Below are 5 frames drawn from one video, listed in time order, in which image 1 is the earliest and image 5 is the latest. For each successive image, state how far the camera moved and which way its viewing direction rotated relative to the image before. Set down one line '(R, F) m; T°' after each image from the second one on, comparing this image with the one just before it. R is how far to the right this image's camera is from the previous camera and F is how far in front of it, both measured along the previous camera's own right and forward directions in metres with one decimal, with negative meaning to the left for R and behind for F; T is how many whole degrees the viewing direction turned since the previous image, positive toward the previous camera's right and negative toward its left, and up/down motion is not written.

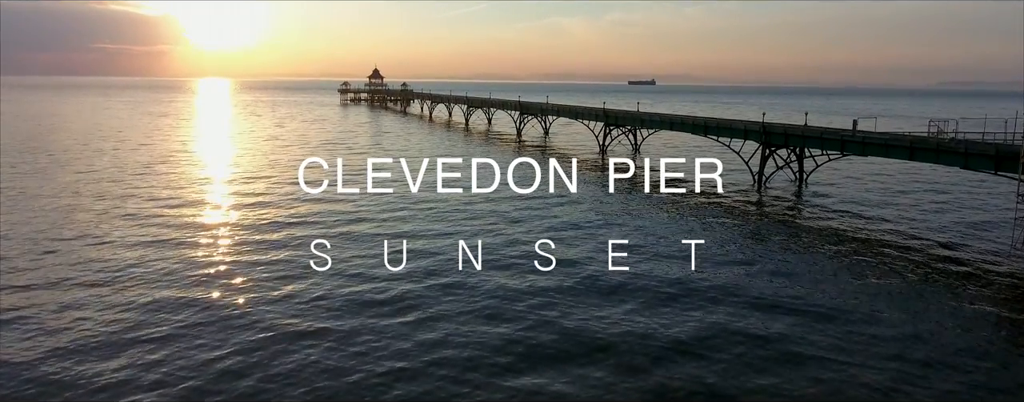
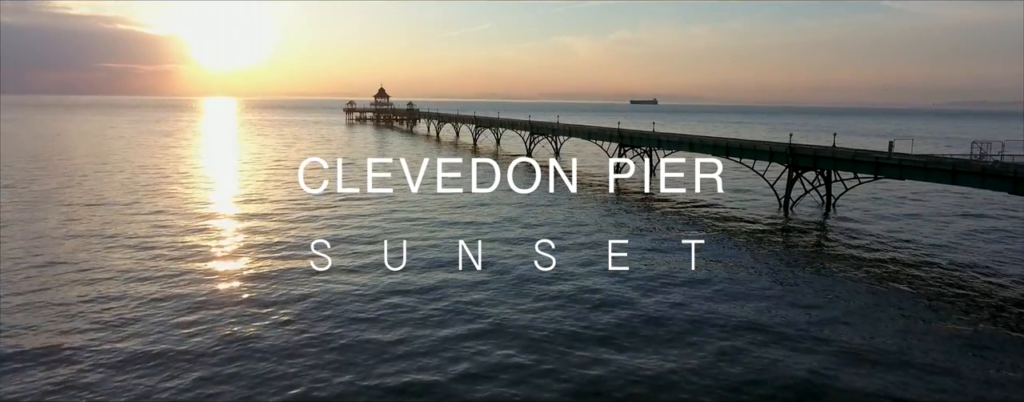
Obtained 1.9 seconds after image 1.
(-0.6, +1.3) m; 0°
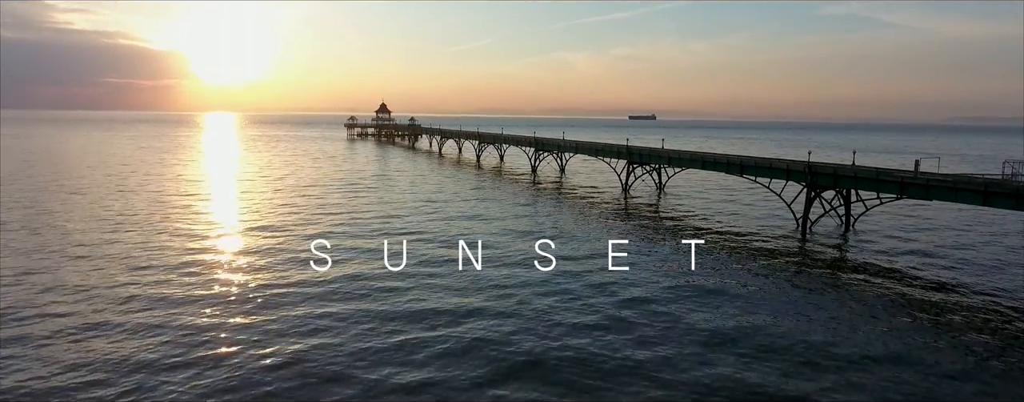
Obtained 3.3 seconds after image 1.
(-0.4, +1.1) m; 0°
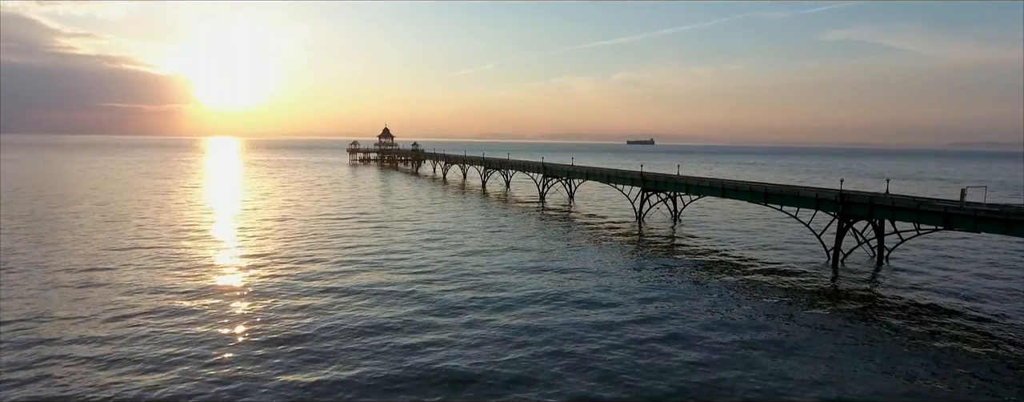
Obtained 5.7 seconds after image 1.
(-0.6, +1.6) m; 0°
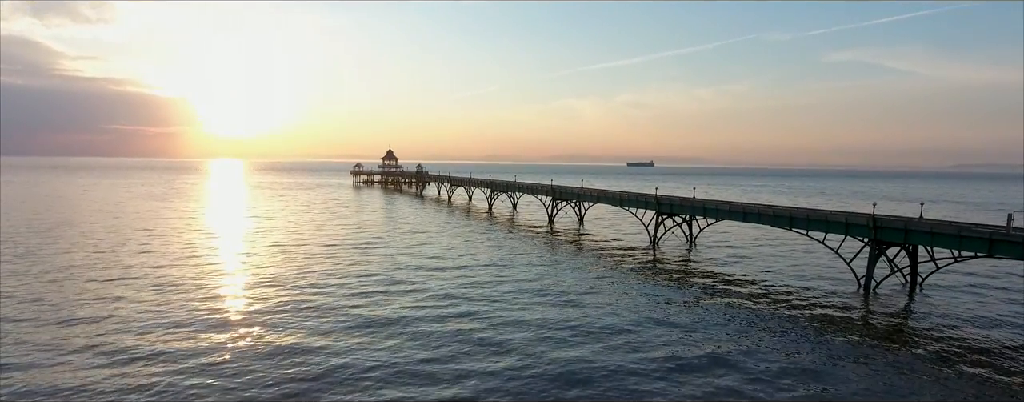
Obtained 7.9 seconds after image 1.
(-0.6, +1.3) m; 0°
